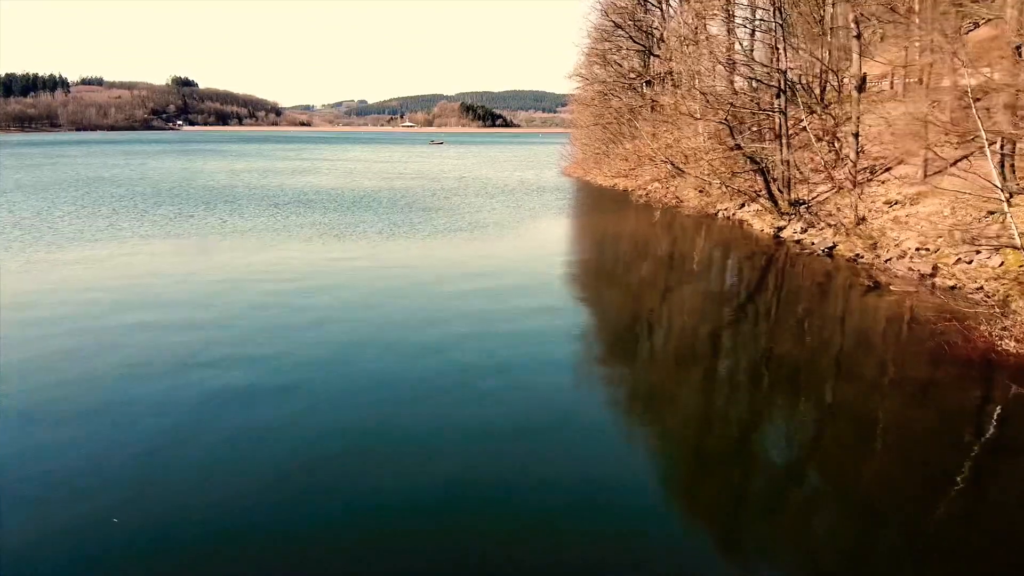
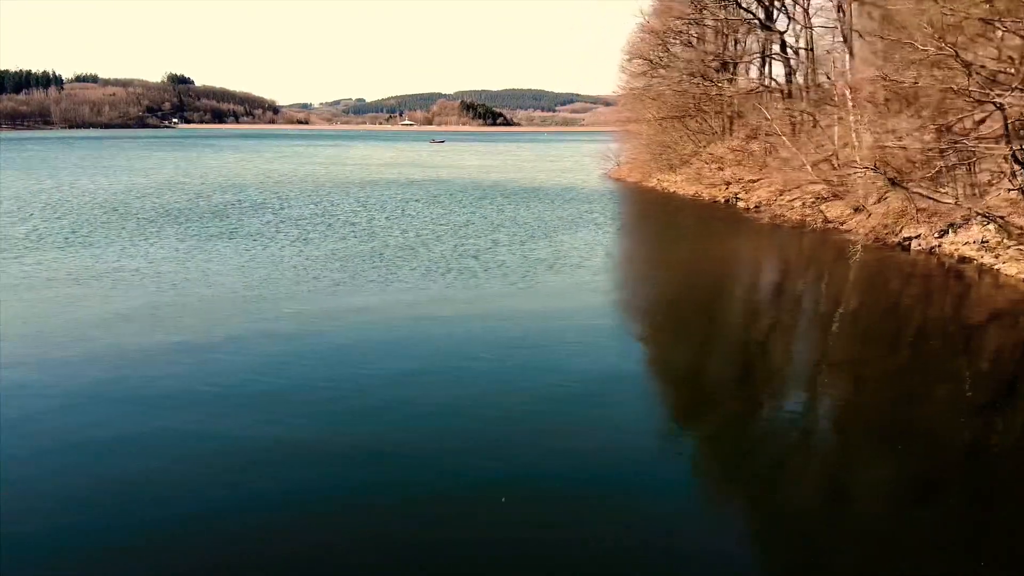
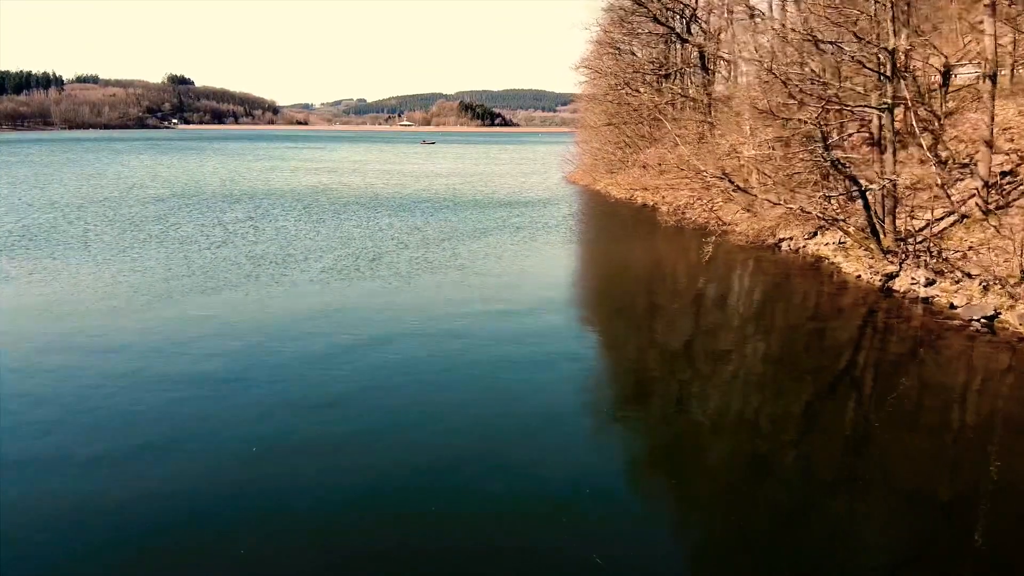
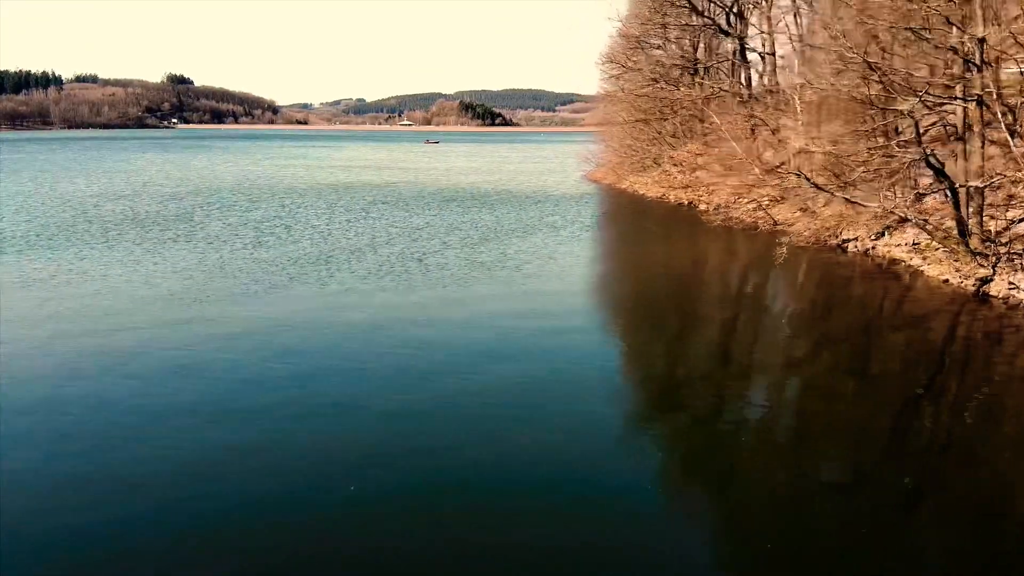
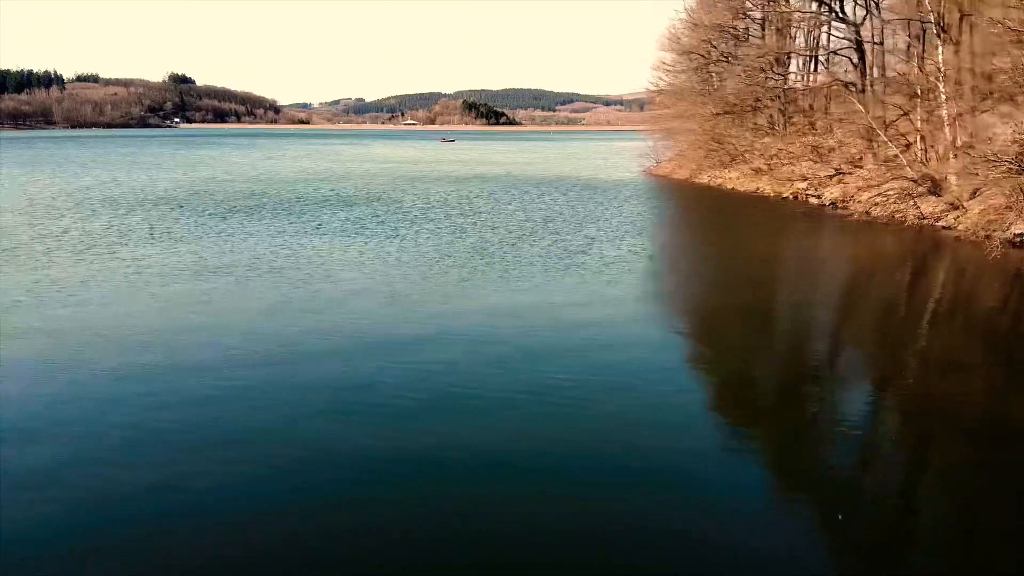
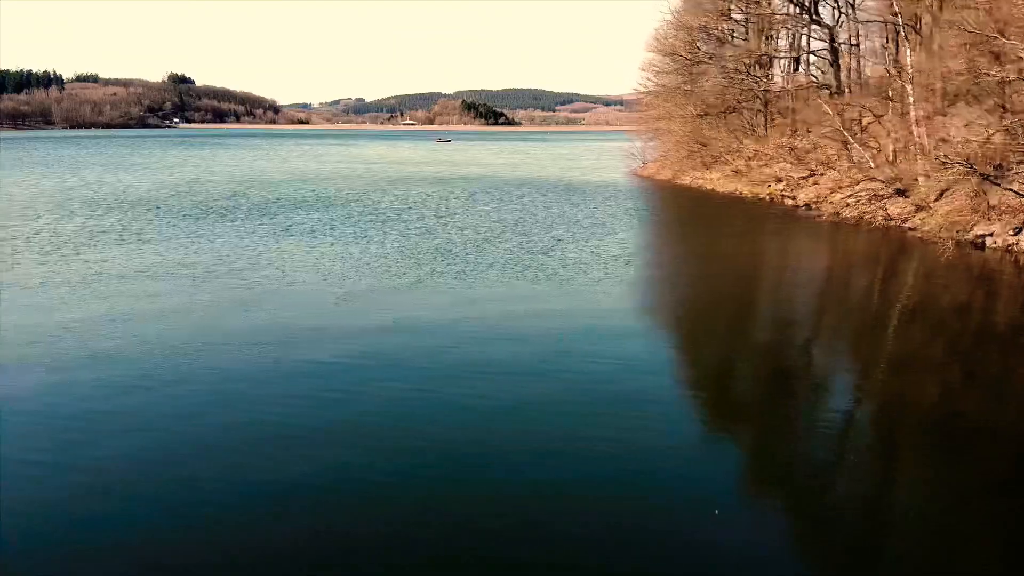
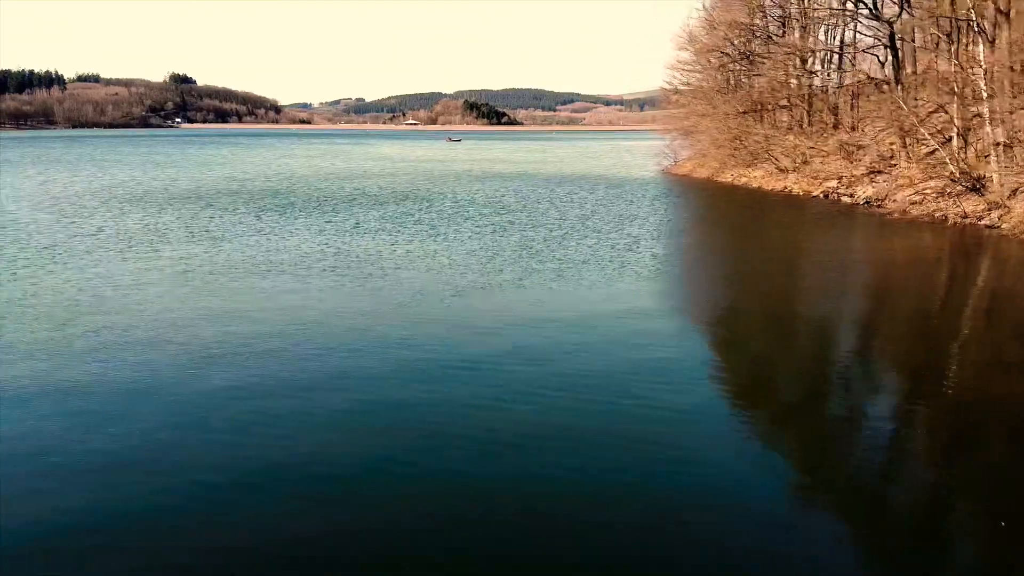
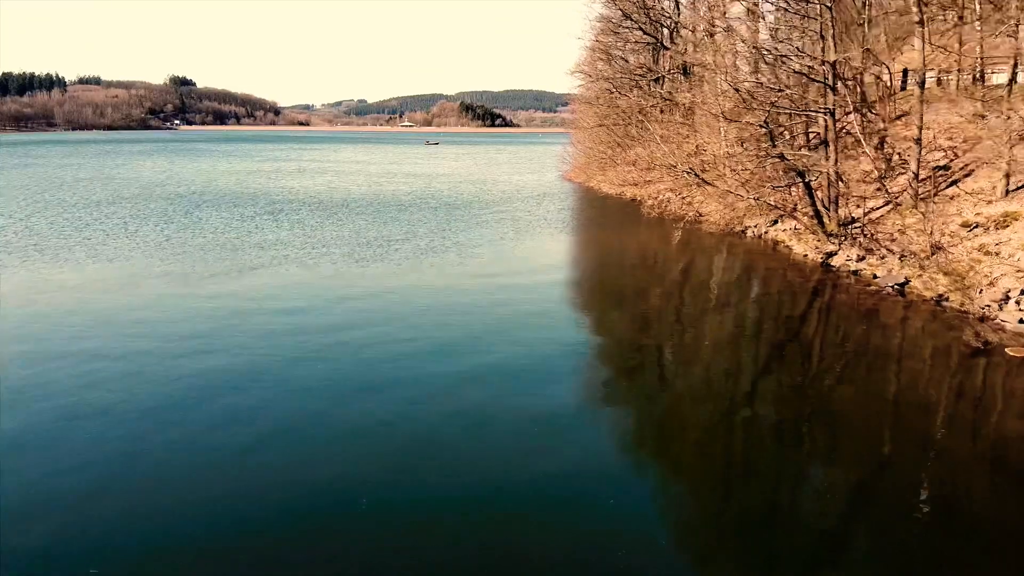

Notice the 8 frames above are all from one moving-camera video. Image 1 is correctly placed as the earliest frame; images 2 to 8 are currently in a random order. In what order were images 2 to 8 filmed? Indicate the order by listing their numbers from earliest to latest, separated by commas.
8, 3, 4, 2, 6, 5, 7
